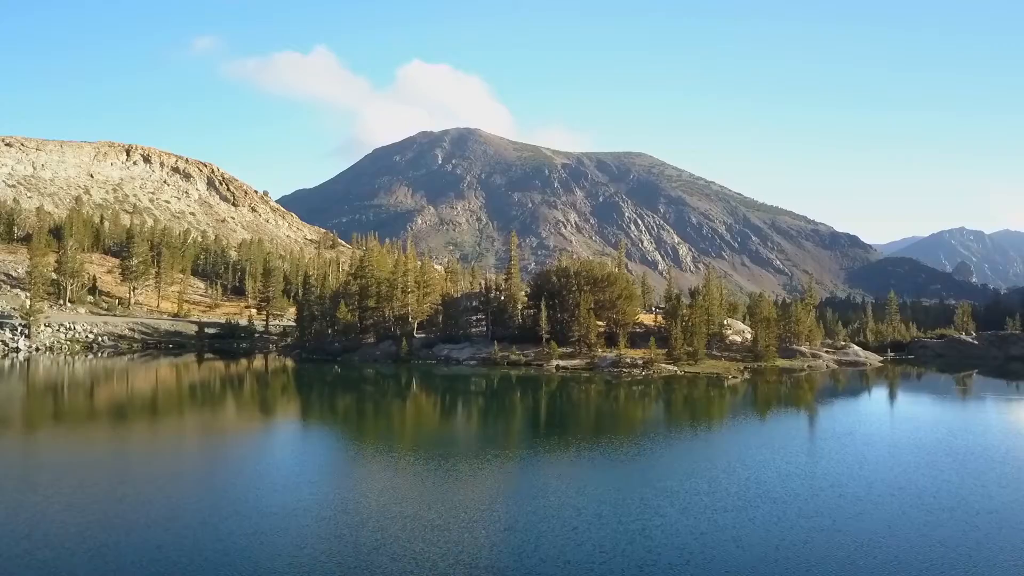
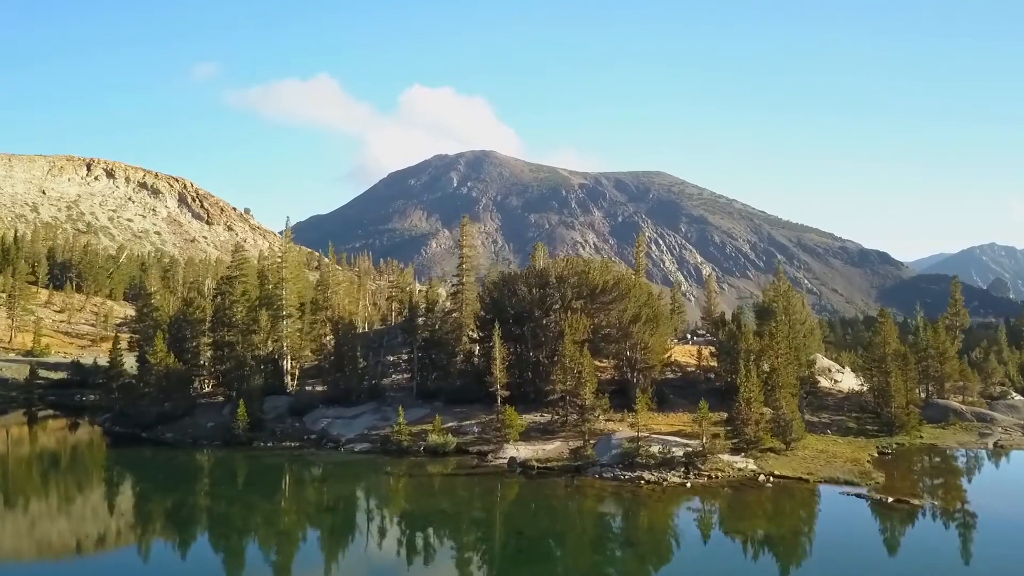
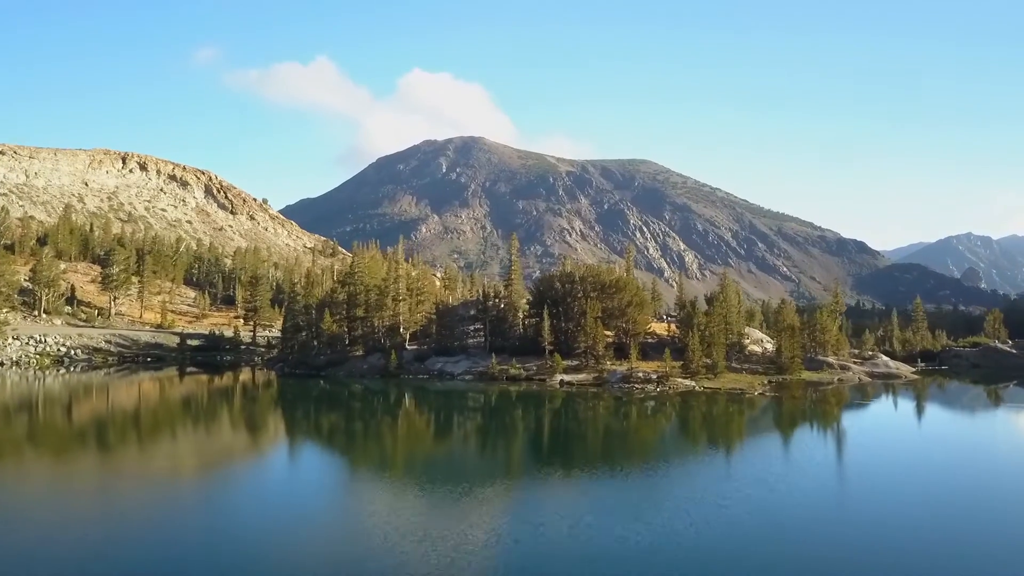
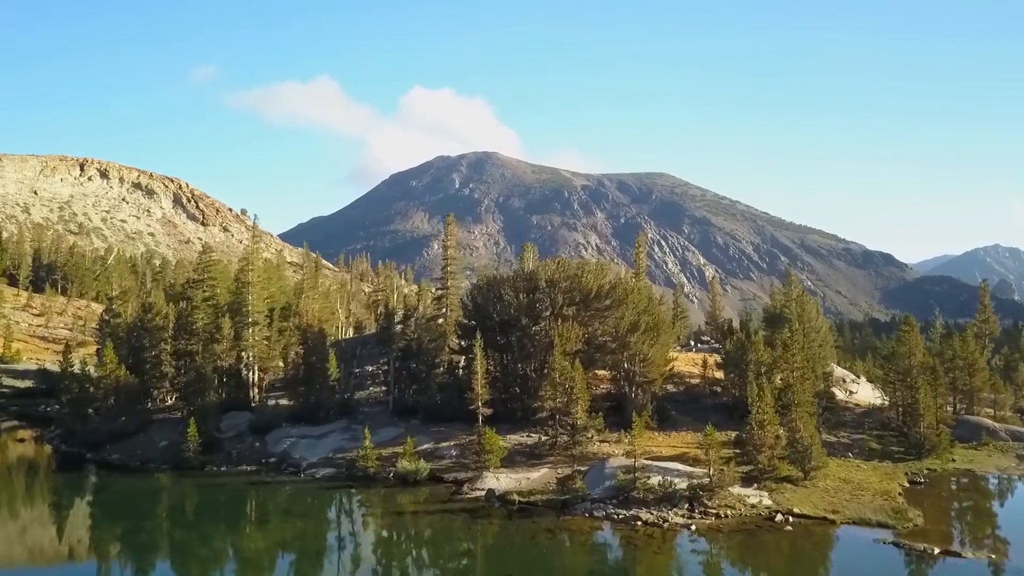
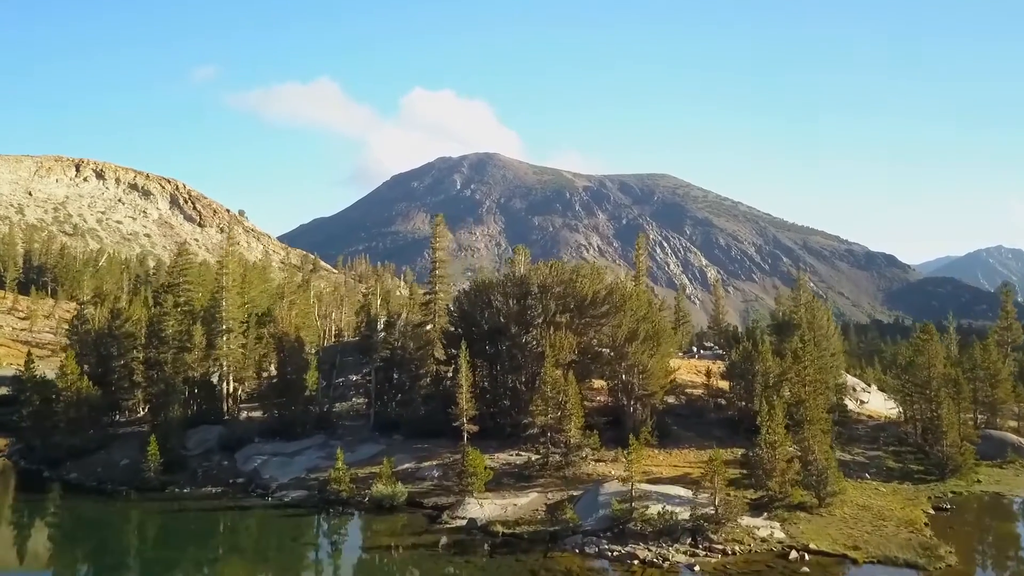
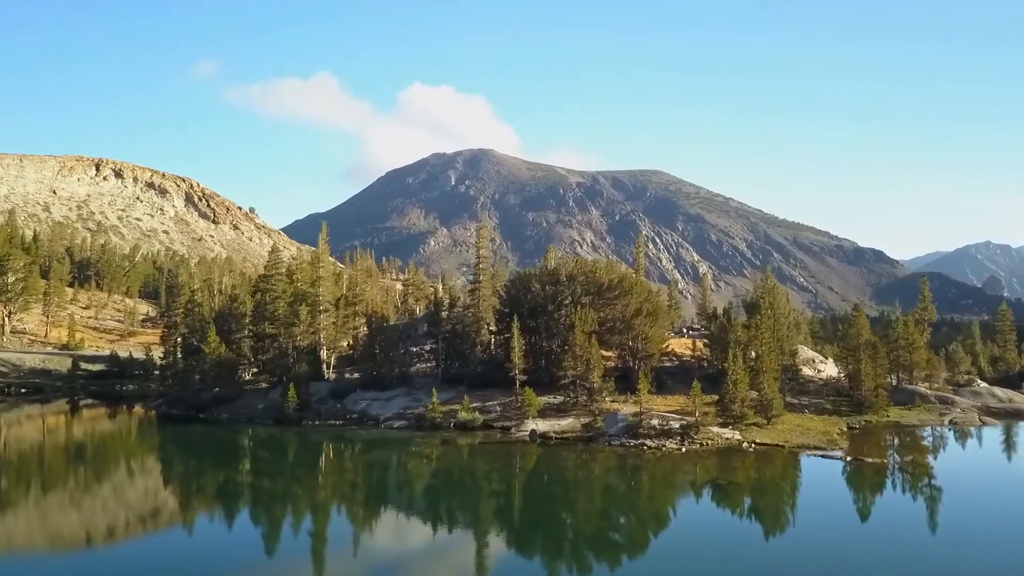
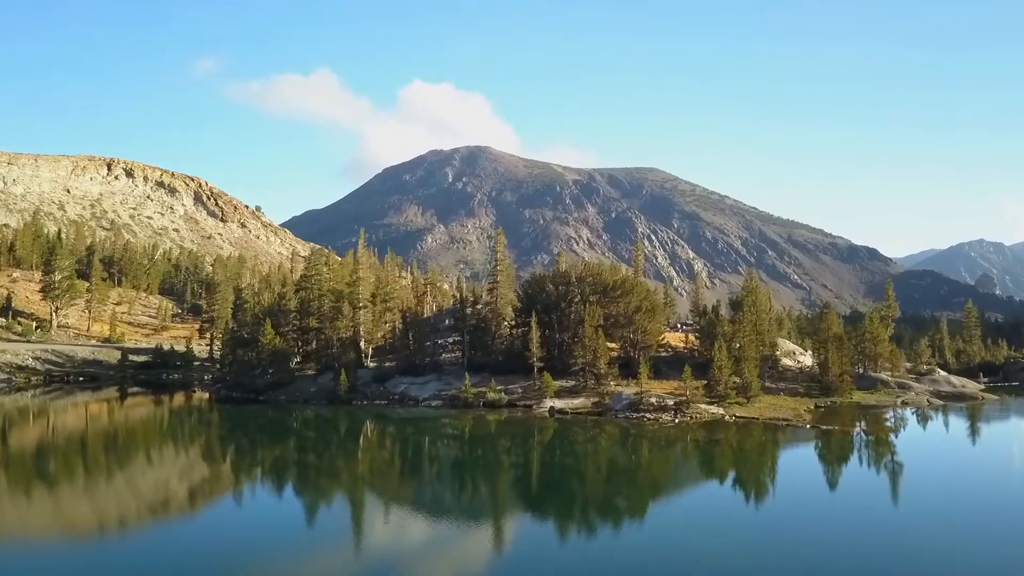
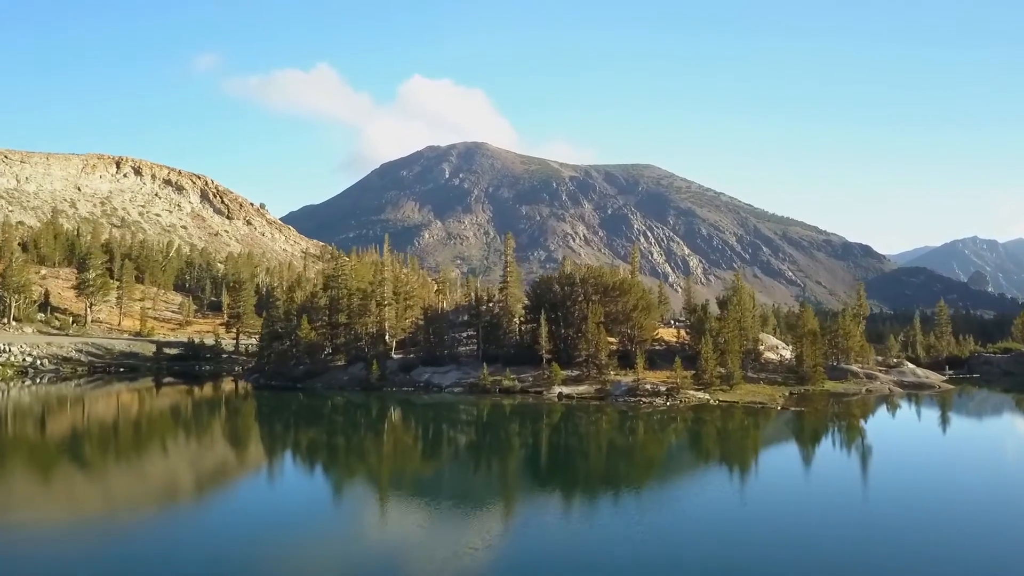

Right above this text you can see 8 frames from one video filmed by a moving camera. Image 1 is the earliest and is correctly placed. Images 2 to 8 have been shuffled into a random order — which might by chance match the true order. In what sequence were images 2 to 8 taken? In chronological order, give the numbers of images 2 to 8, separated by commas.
3, 8, 7, 6, 2, 4, 5
